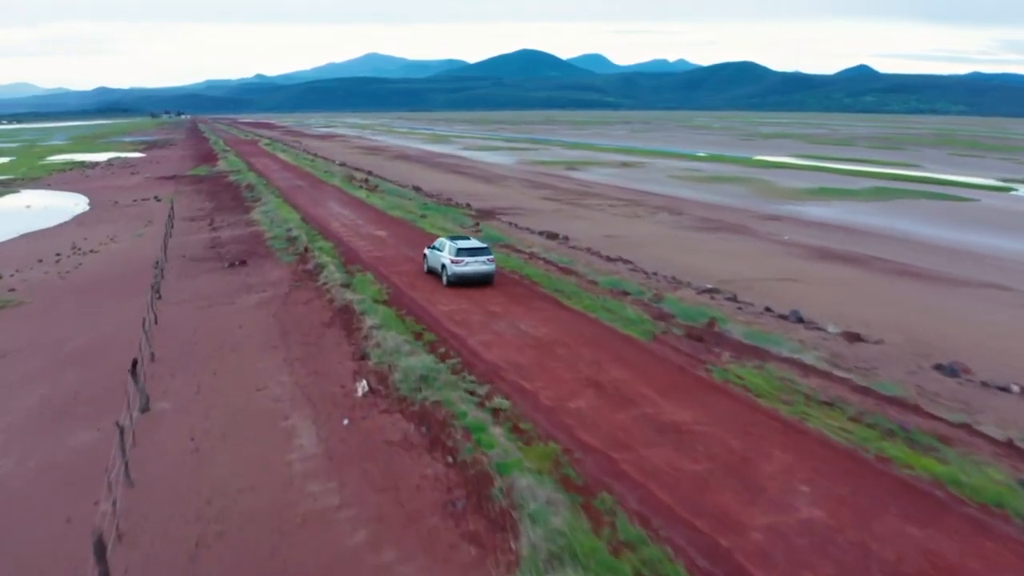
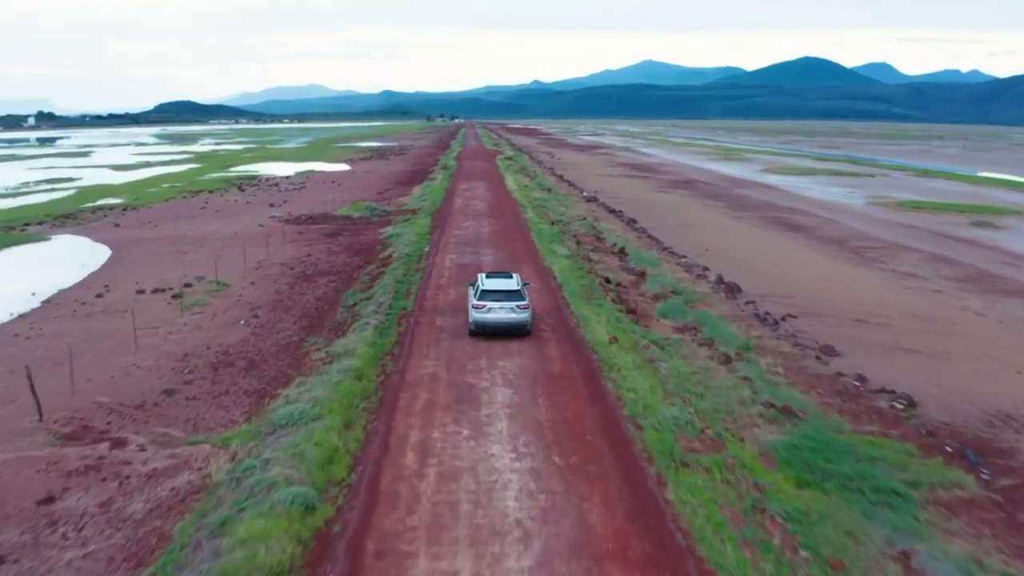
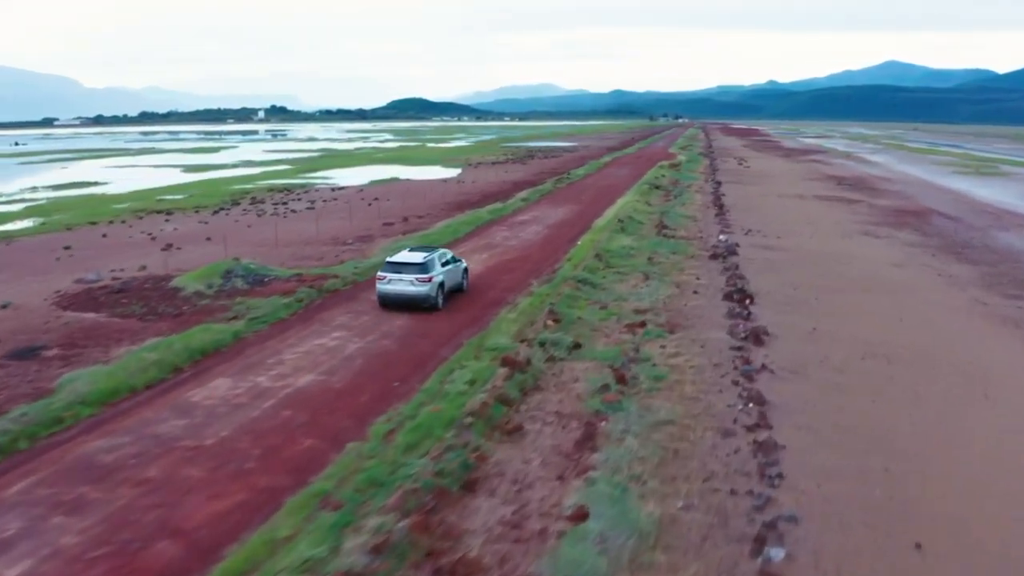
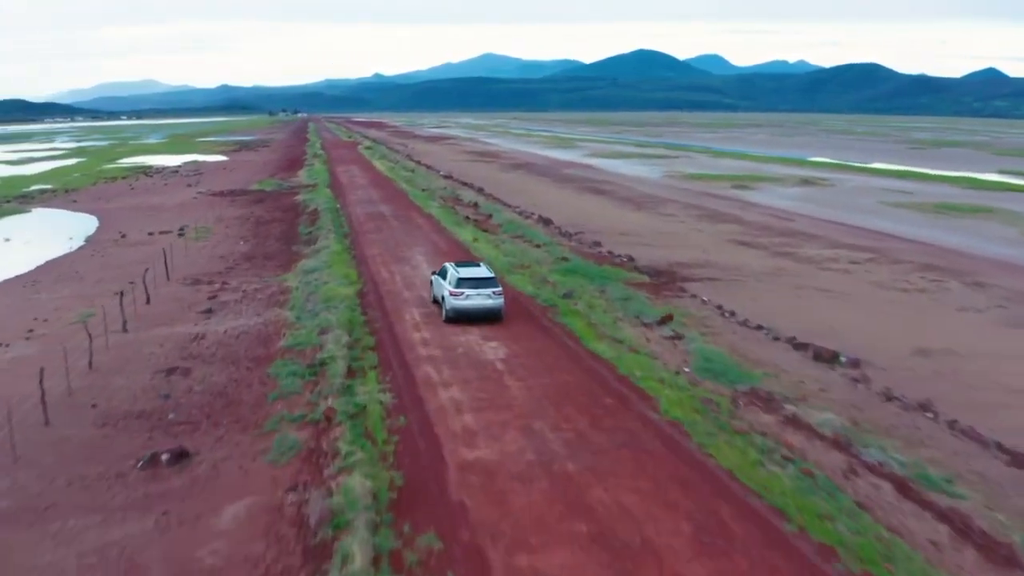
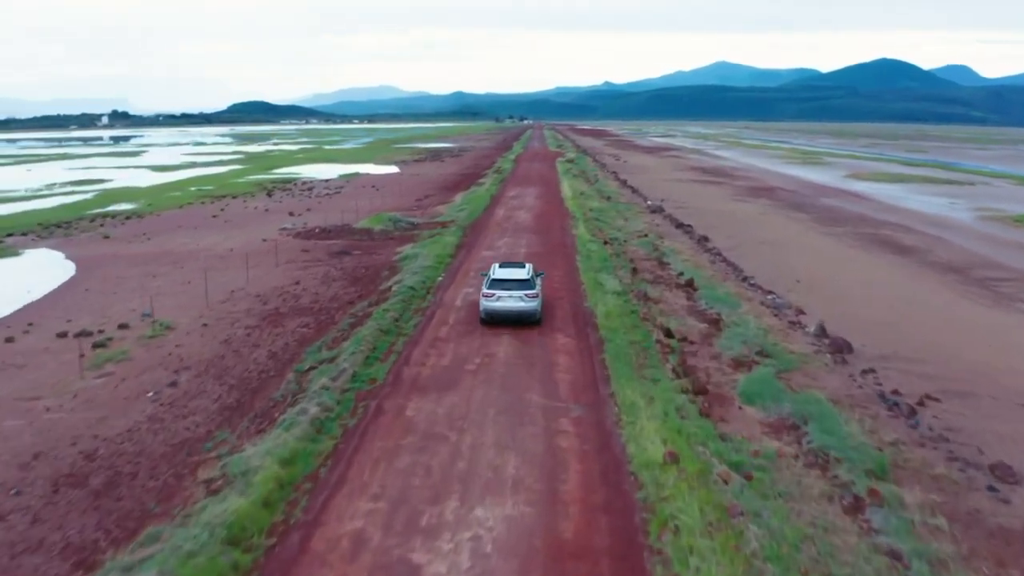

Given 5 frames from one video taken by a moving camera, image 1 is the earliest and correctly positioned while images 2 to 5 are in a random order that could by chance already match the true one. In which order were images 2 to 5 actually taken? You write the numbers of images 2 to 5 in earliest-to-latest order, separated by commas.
4, 2, 5, 3
